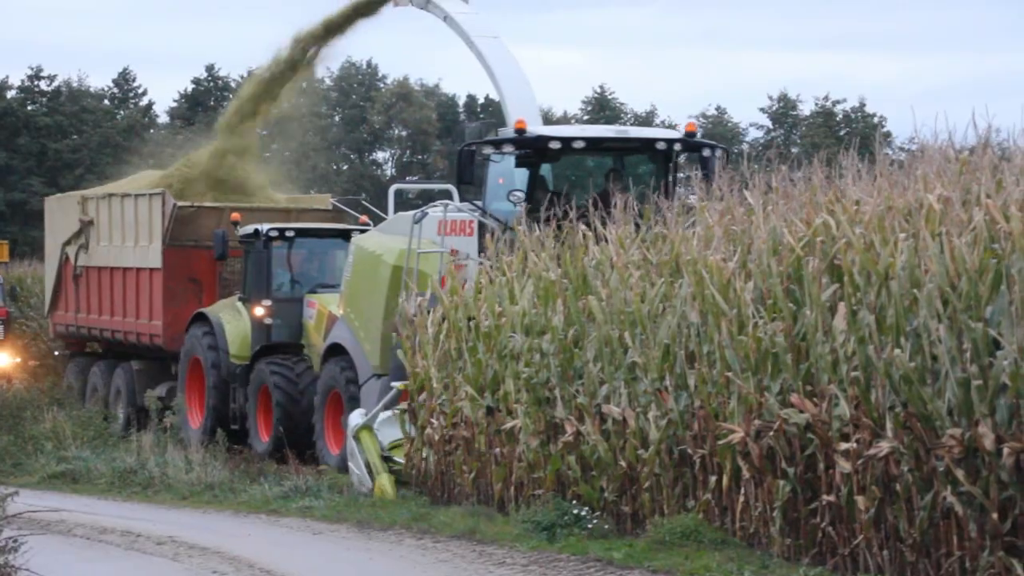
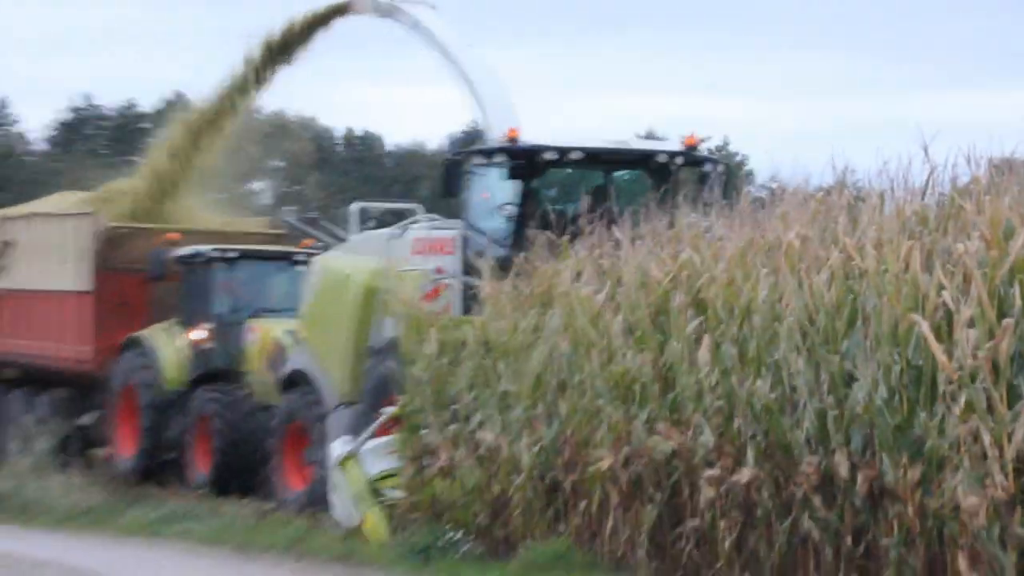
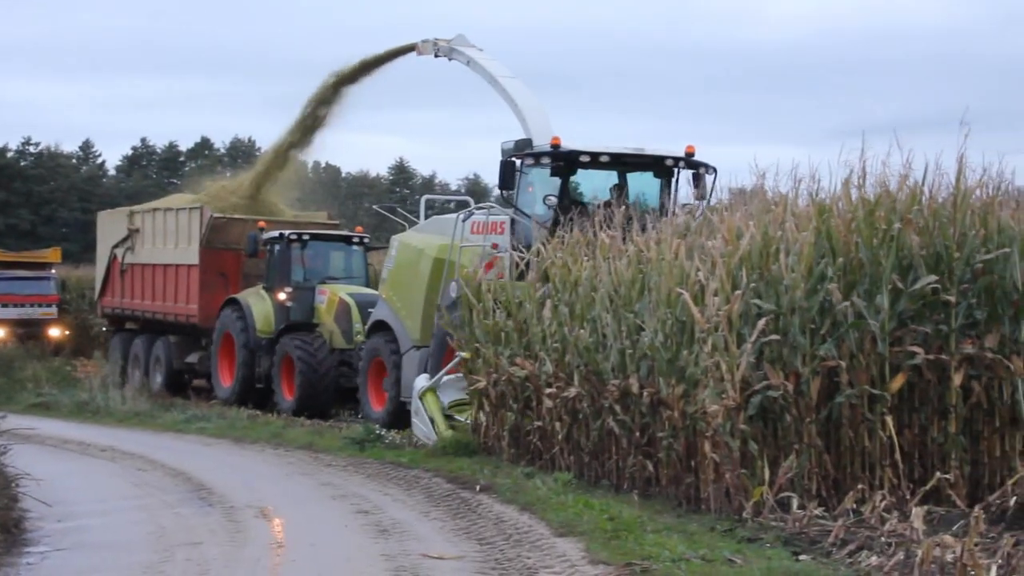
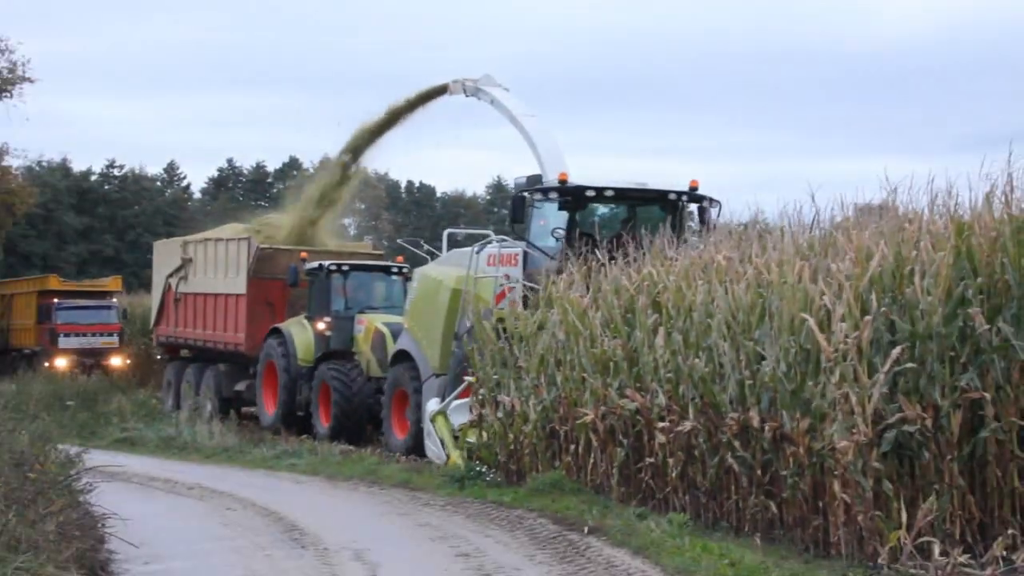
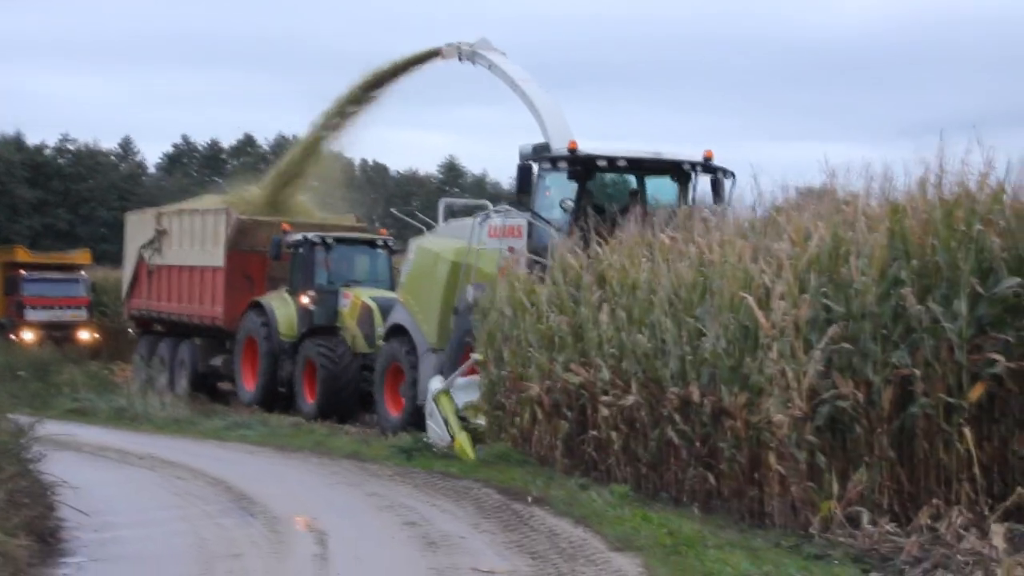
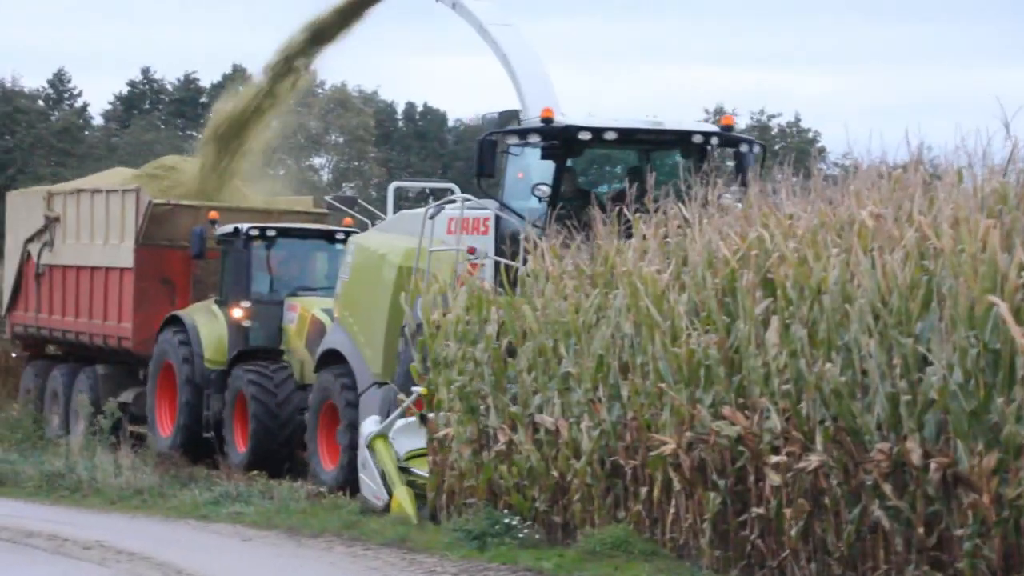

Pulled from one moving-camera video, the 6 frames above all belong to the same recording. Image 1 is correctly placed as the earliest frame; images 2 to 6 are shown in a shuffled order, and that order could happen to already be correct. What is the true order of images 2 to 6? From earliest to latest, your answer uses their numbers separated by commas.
6, 2, 4, 5, 3
